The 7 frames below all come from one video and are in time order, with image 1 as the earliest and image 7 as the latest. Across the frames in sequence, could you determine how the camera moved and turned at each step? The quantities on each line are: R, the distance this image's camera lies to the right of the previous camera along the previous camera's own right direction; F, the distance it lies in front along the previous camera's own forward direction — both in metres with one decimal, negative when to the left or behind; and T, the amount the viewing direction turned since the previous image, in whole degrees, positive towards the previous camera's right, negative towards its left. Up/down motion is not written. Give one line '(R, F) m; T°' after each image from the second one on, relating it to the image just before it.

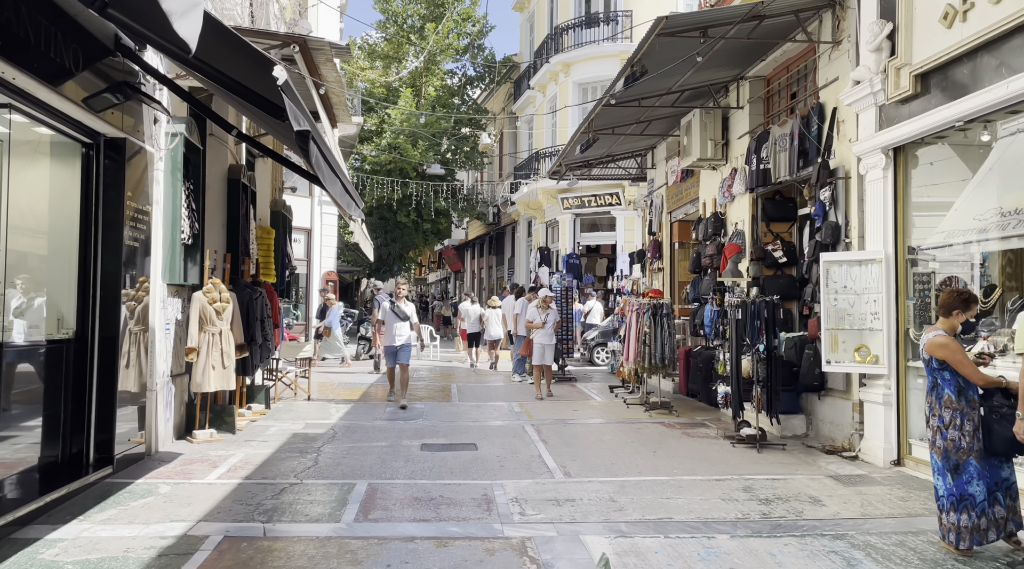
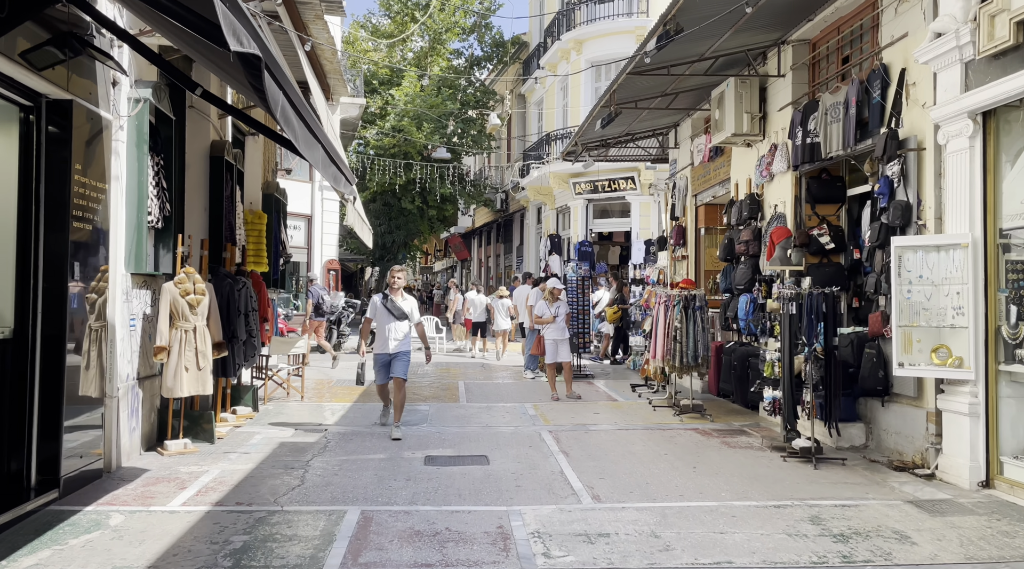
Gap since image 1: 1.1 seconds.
(-0.1, +1.2) m; 0°
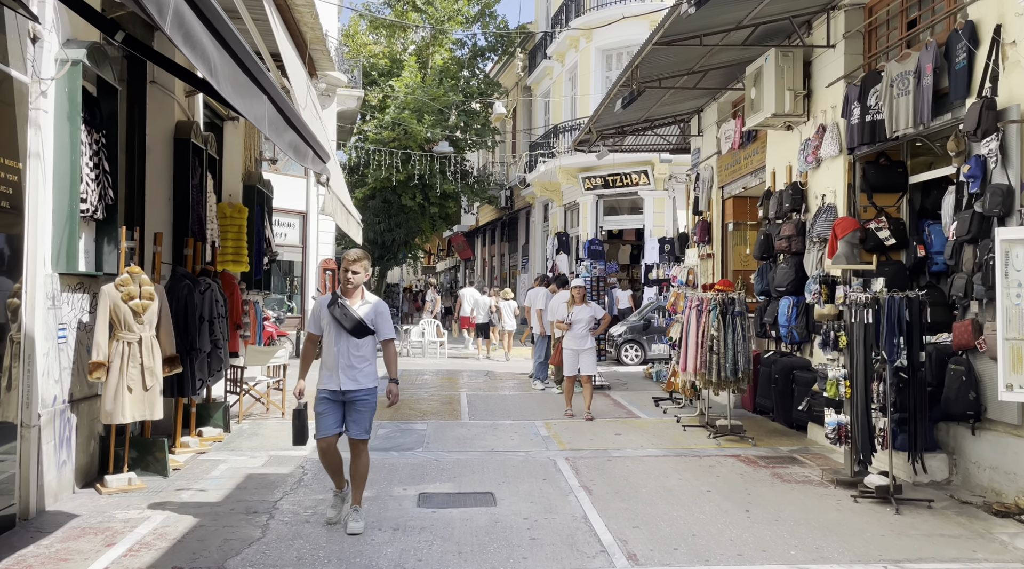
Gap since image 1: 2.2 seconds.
(-0.1, +1.4) m; 0°
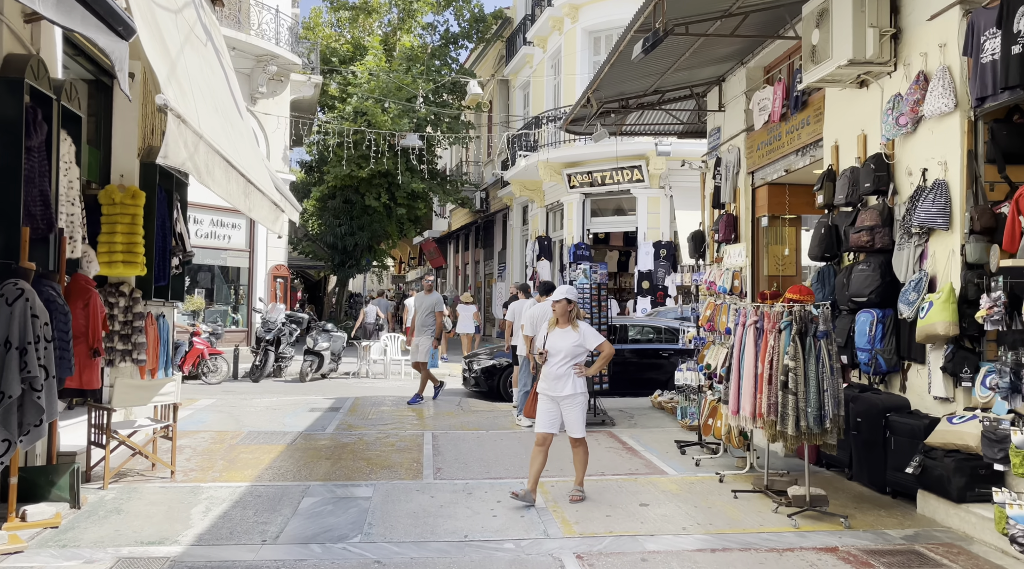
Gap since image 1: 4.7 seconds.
(-0.1, +2.7) m; +2°
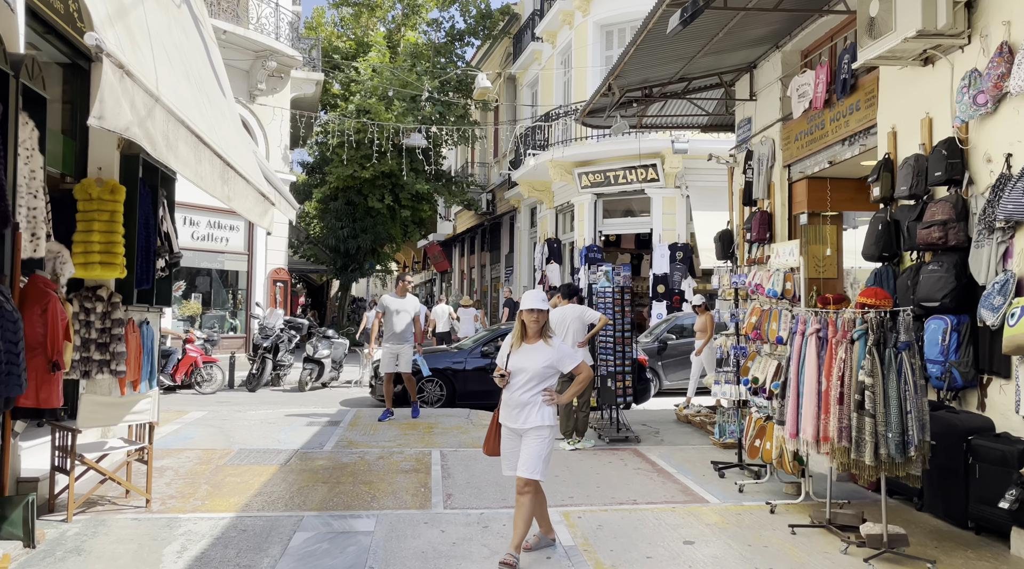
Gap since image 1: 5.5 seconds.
(-0.1, +0.9) m; 0°
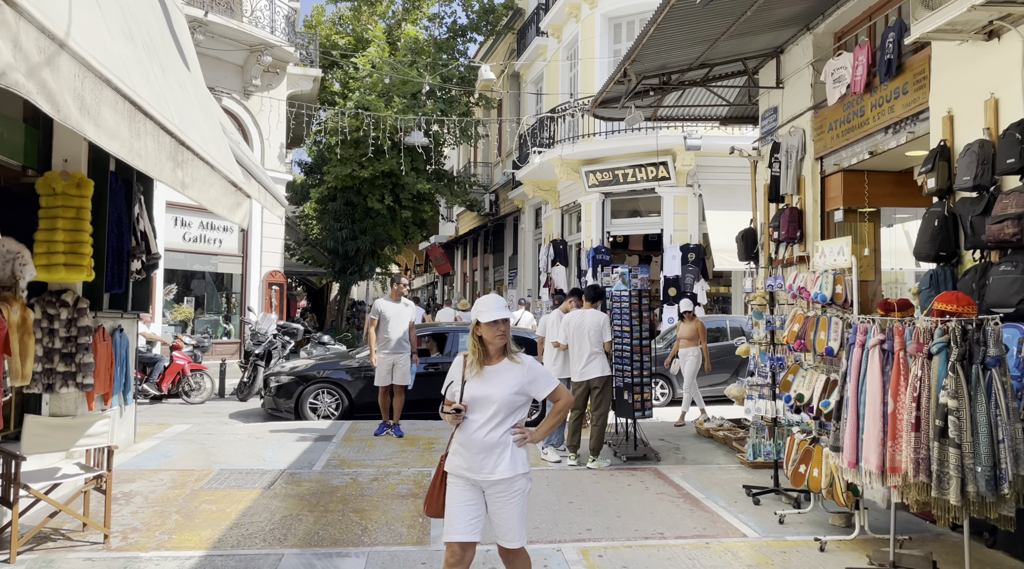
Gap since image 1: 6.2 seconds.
(0.0, +0.8) m; 0°
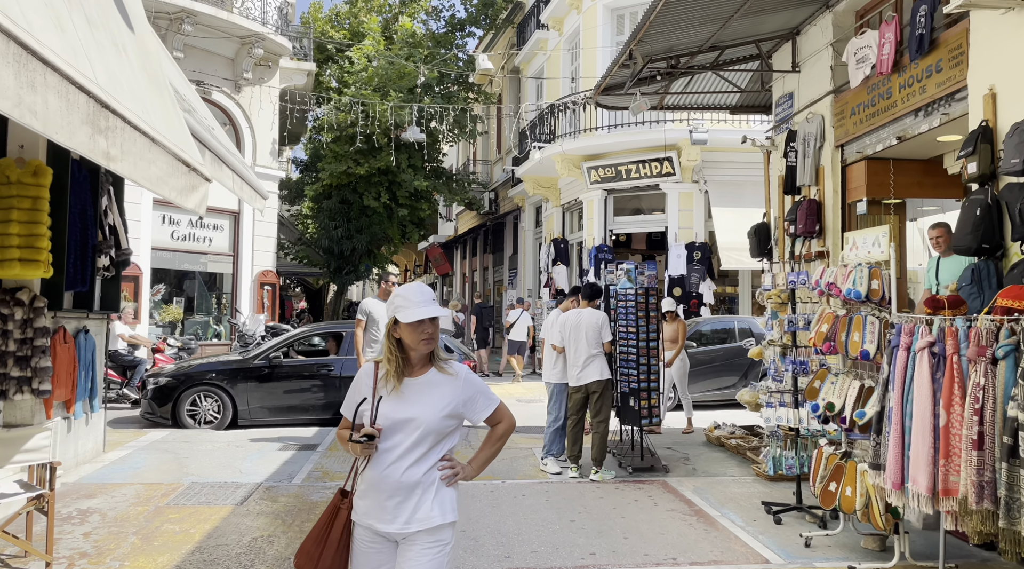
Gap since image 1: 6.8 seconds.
(0.0, +0.6) m; 0°
